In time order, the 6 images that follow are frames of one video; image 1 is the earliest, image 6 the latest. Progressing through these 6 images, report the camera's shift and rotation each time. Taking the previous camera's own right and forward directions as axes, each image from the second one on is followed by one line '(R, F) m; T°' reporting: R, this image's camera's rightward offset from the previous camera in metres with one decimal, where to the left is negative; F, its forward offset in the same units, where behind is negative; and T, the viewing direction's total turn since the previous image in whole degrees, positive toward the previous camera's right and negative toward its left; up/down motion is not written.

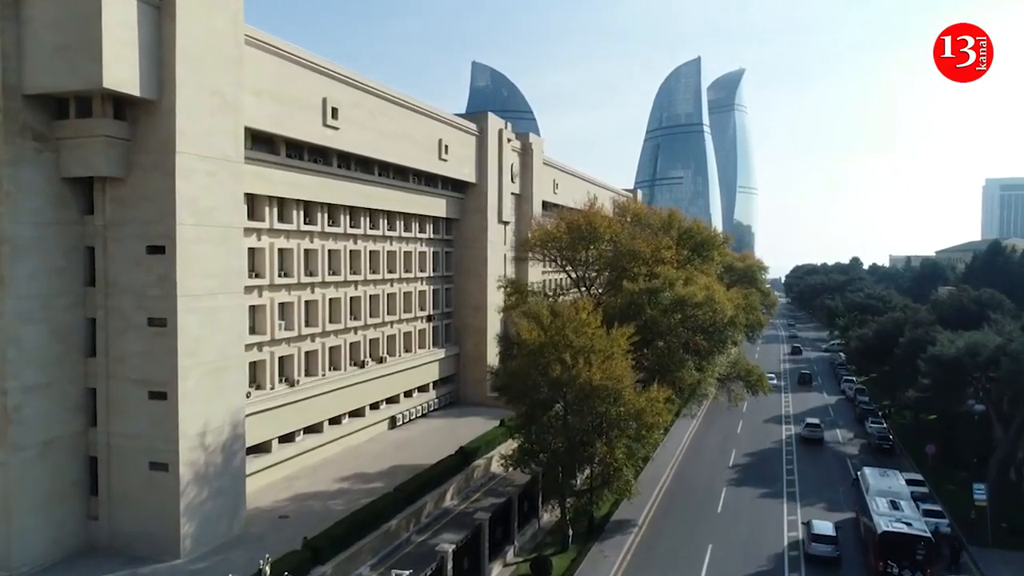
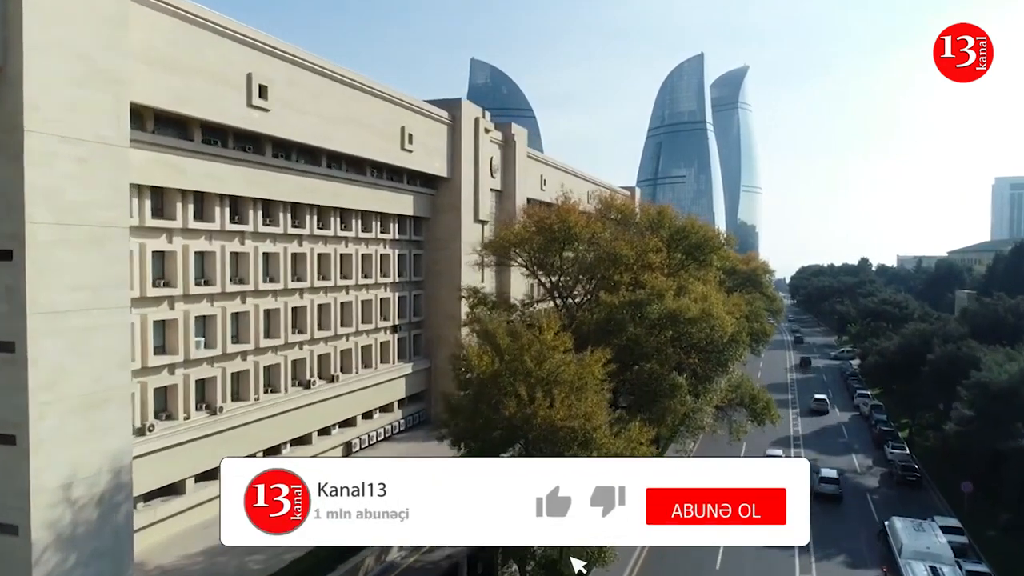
(+1.0, +2.9) m; 0°
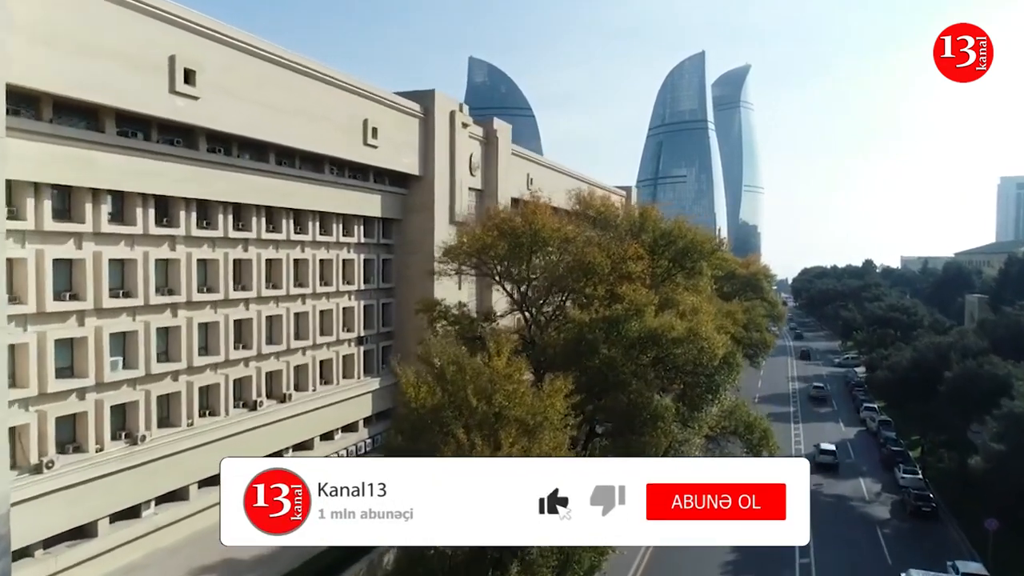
(+0.8, +2.0) m; 0°
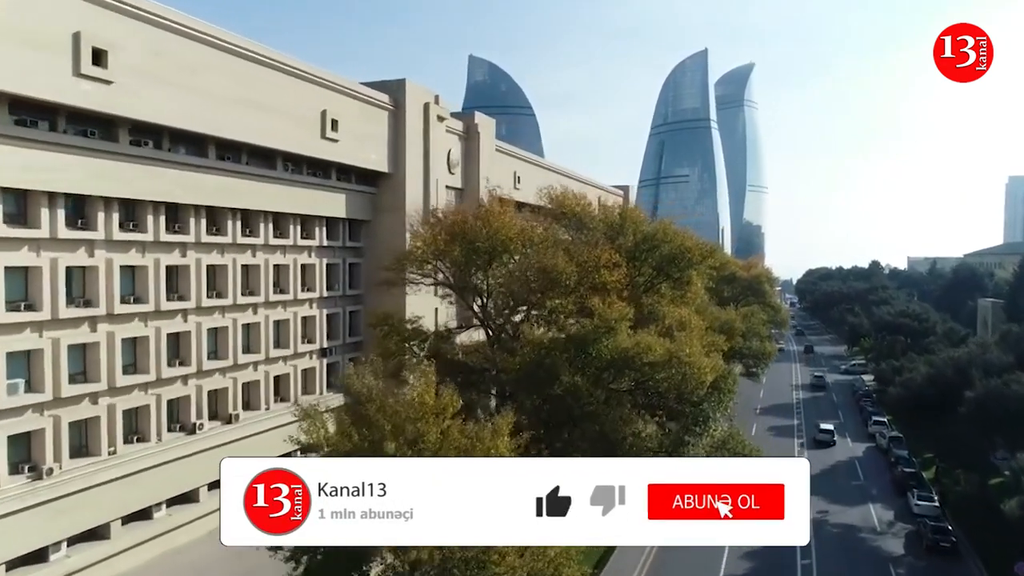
(+0.8, +1.8) m; 0°
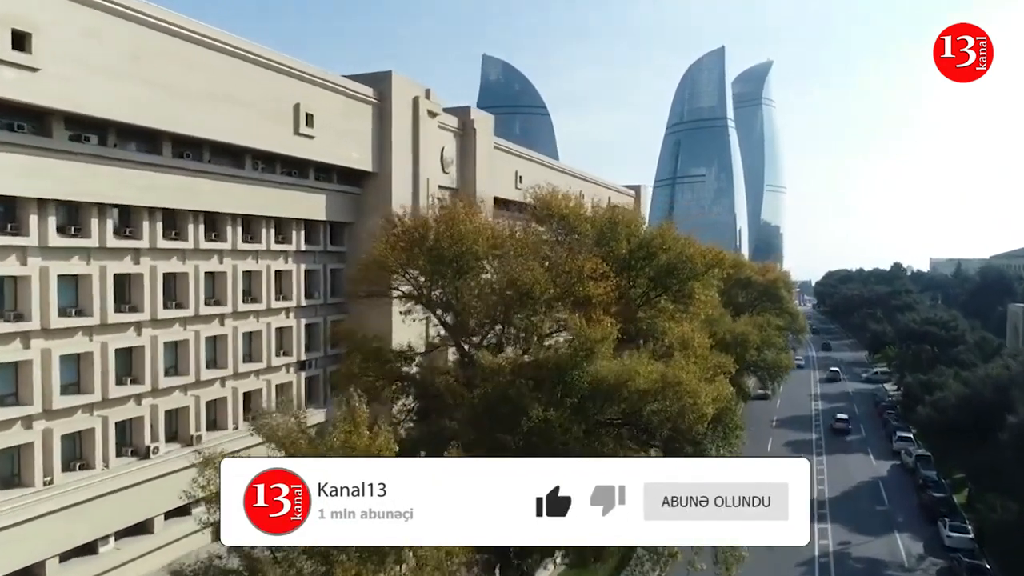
(+0.6, +1.5) m; -1°
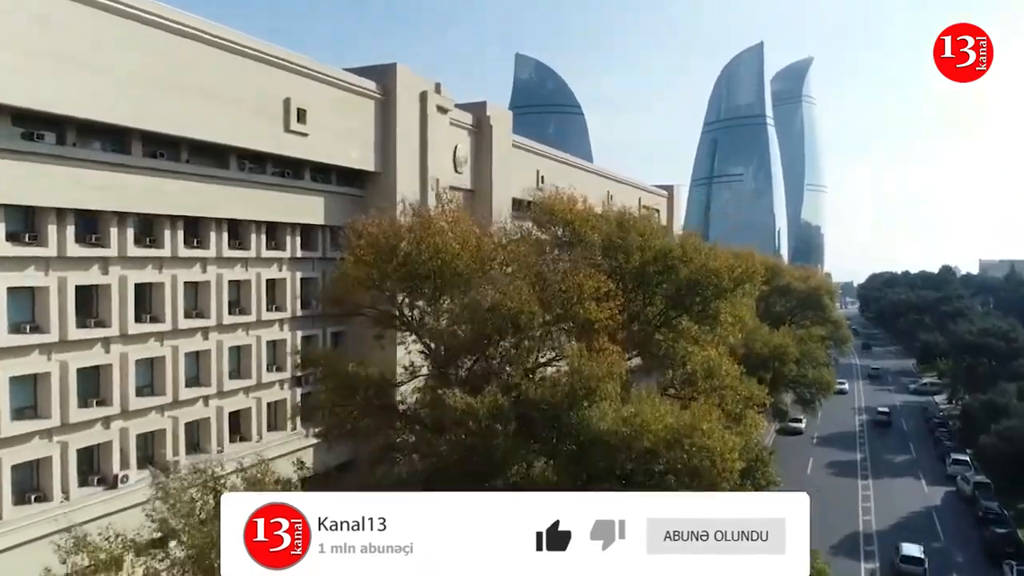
(+0.6, +1.6) m; -3°
